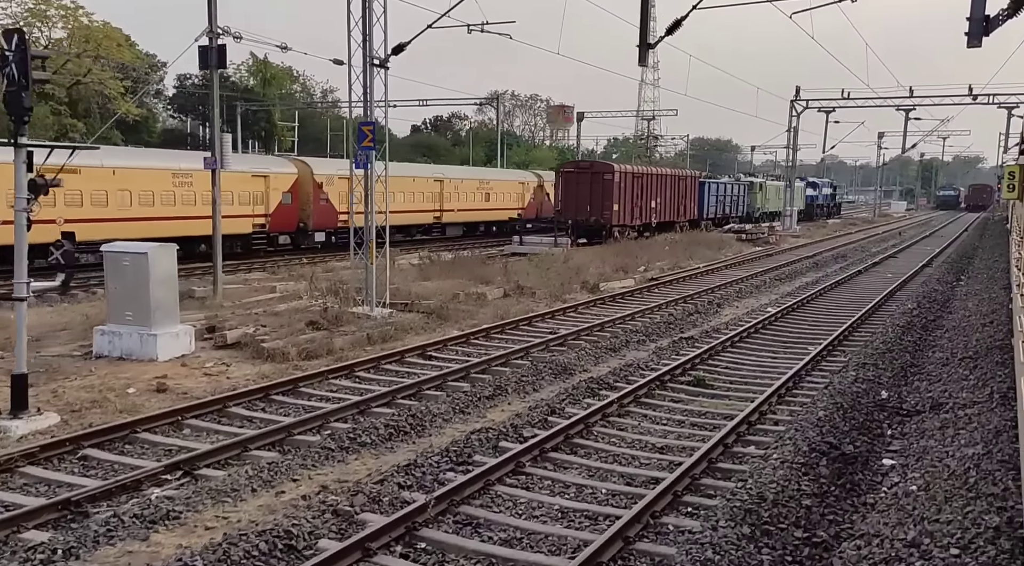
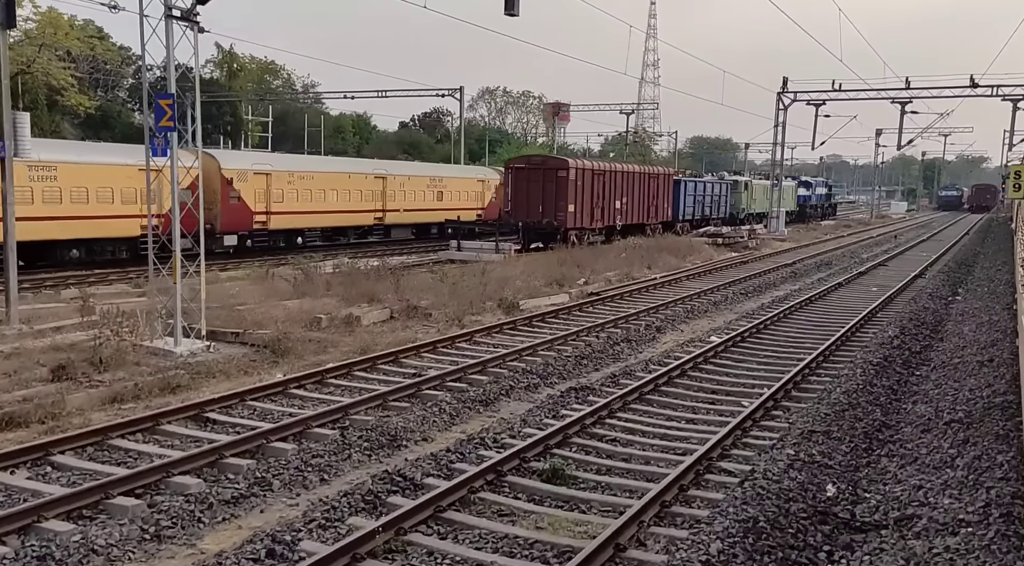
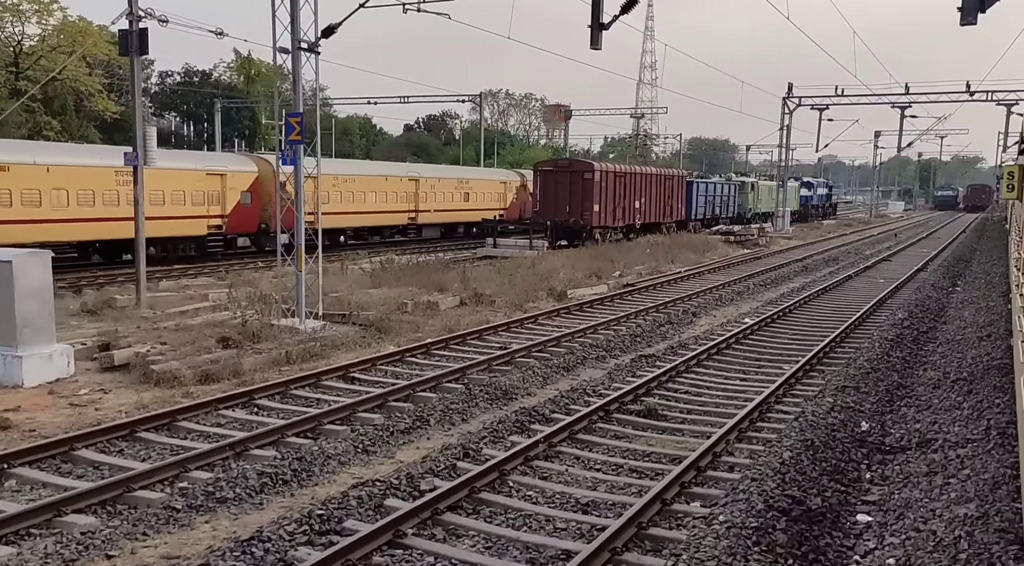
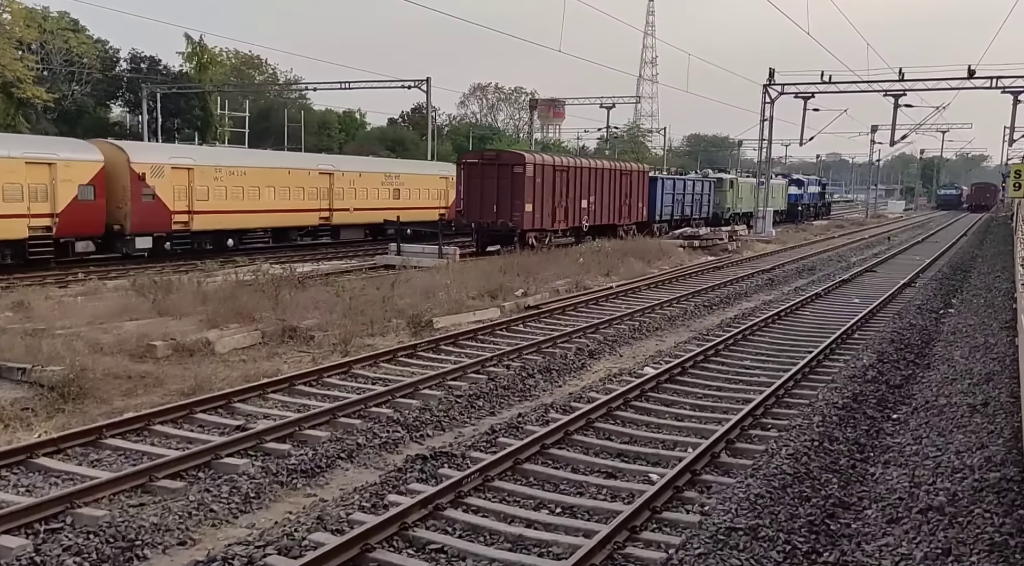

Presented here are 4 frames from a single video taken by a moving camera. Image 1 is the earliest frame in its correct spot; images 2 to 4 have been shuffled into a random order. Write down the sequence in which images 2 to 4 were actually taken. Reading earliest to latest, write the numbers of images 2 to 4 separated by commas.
3, 2, 4
